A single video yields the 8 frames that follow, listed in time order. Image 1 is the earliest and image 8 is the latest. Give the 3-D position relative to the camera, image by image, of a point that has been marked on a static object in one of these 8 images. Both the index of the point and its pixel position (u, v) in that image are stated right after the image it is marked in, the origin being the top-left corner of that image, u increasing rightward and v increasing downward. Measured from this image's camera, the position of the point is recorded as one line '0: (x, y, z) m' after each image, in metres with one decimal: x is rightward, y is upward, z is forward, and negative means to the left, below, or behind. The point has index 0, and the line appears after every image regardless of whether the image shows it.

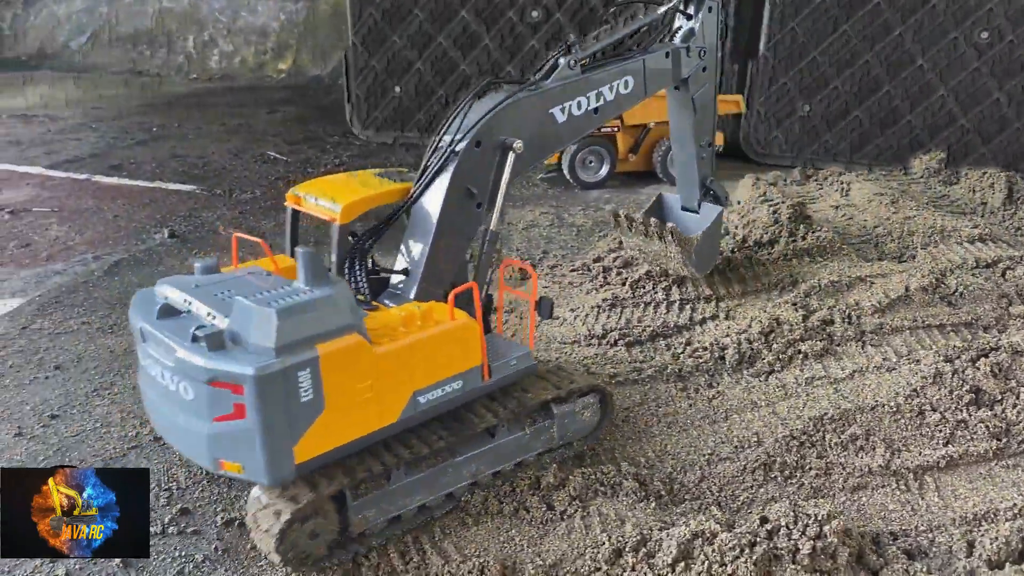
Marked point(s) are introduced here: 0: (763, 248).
0: (+1.3, +0.2, +5.0) m
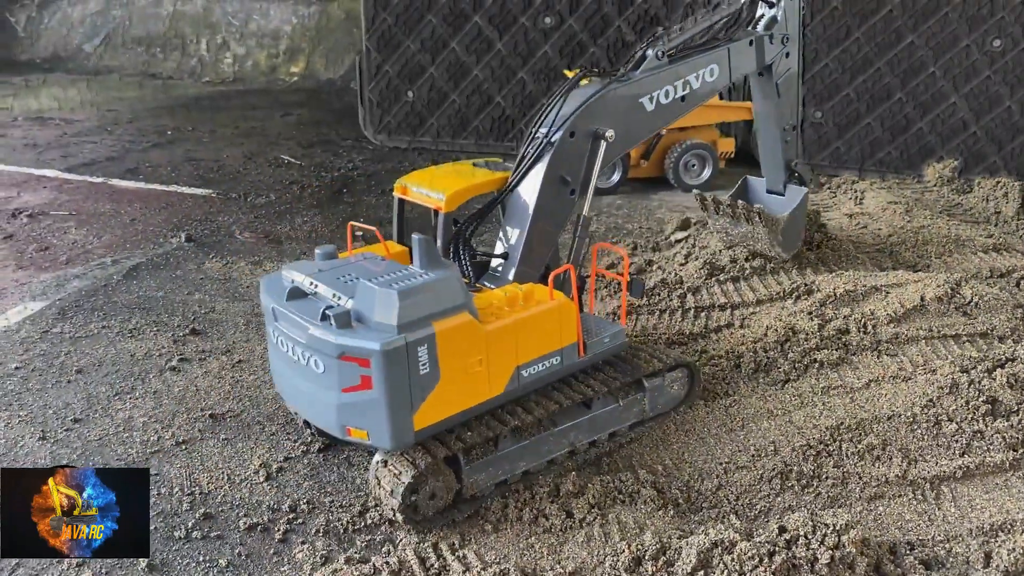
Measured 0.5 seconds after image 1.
0: (+1.4, +0.2, +5.0) m
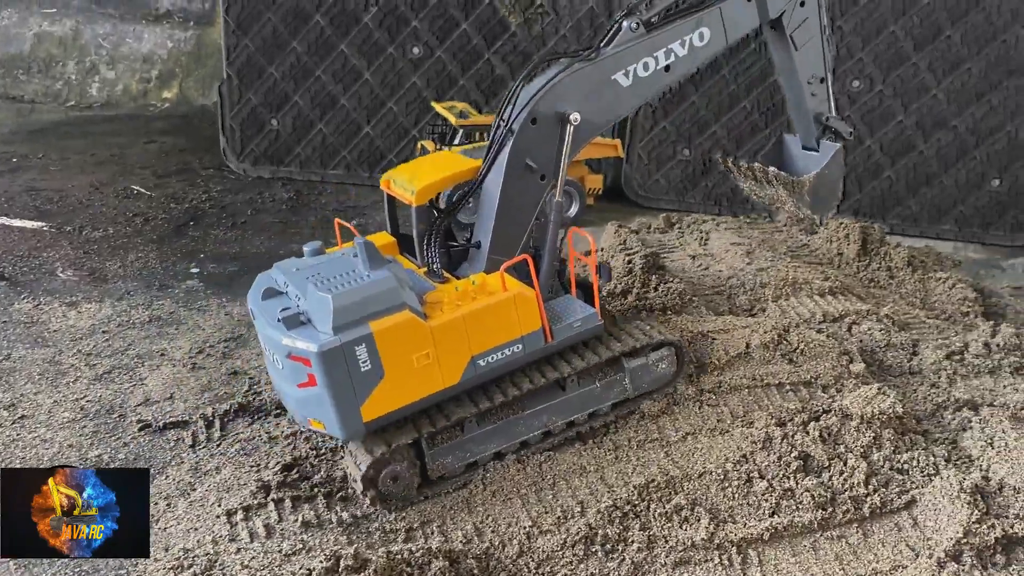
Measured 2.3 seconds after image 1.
0: (+0.5, -0.1, +4.8) m
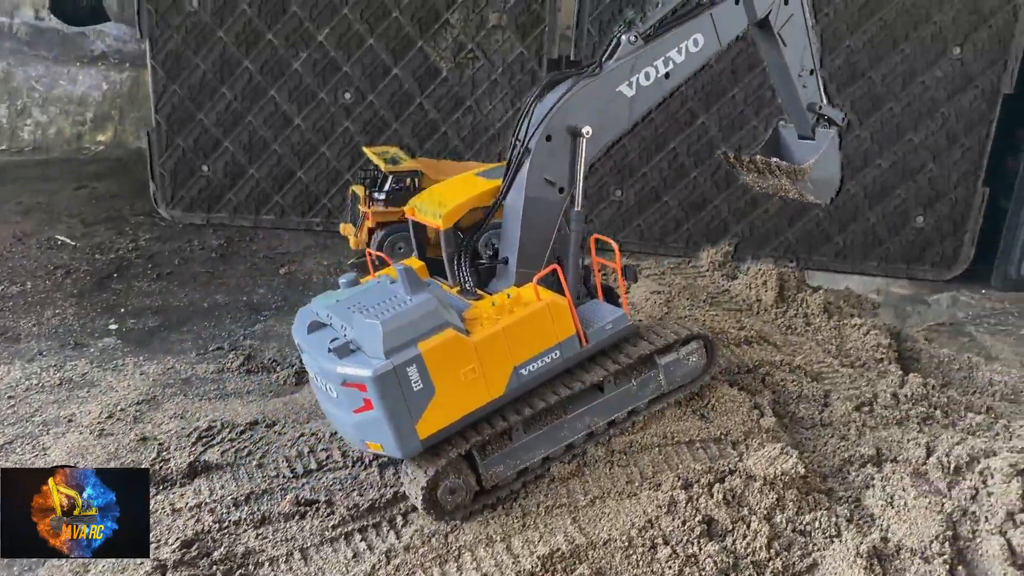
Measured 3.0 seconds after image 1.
0: (+0.1, -0.3, +4.8) m
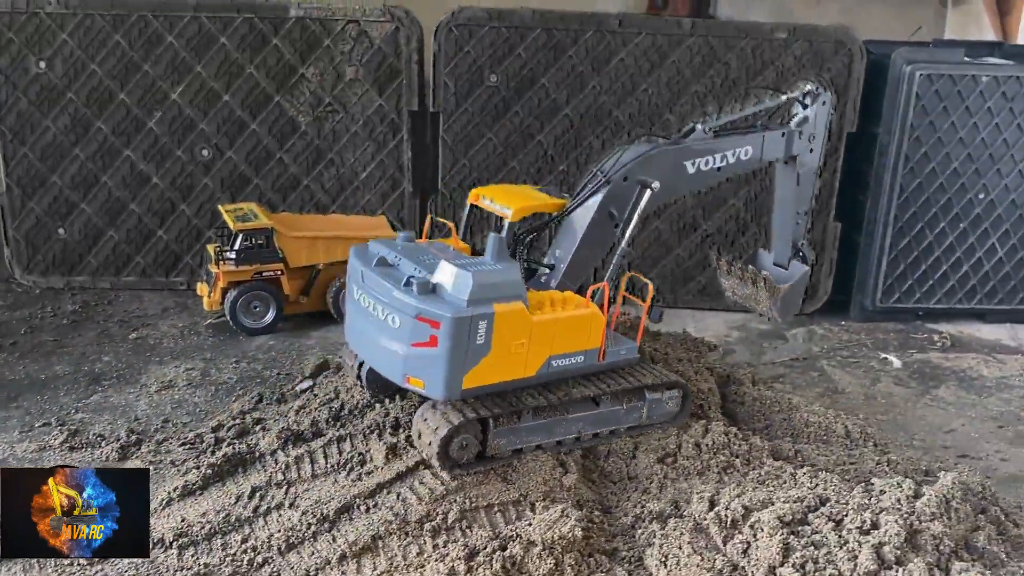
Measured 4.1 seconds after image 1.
0: (-0.8, -0.7, +4.8) m
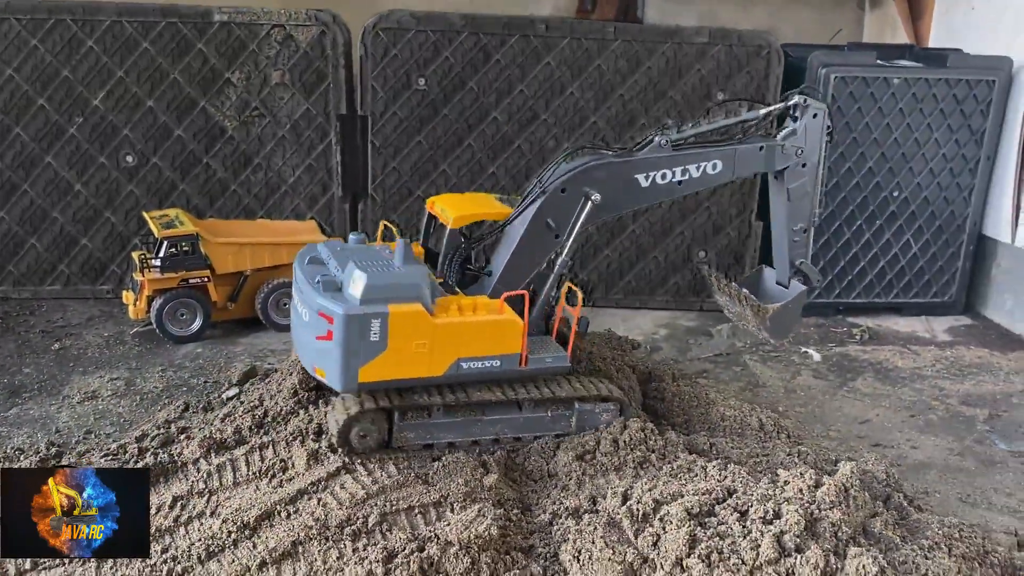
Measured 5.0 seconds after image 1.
0: (-1.2, -0.7, +4.8) m
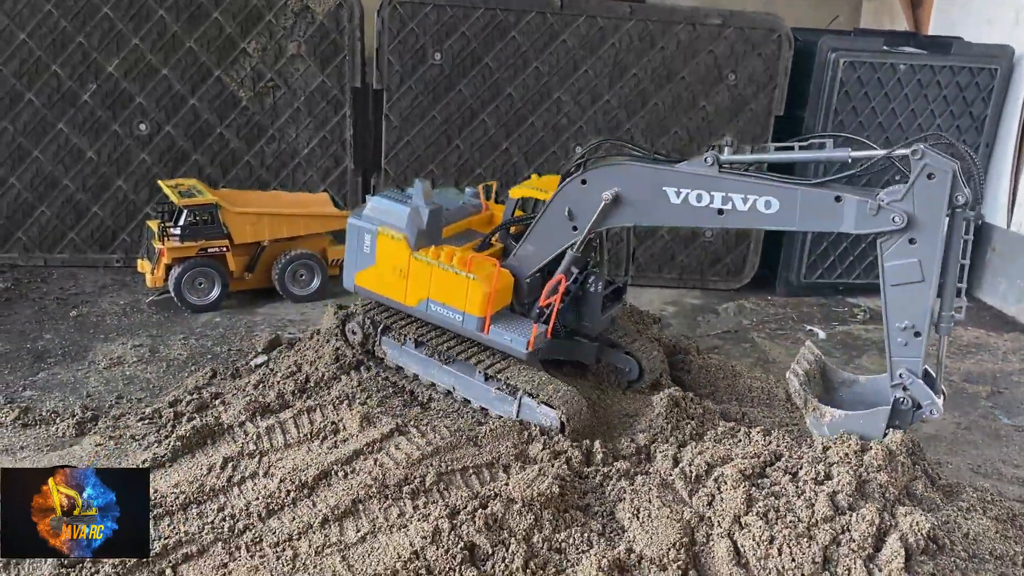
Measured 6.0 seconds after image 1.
0: (-1.0, -0.5, +4.8) m
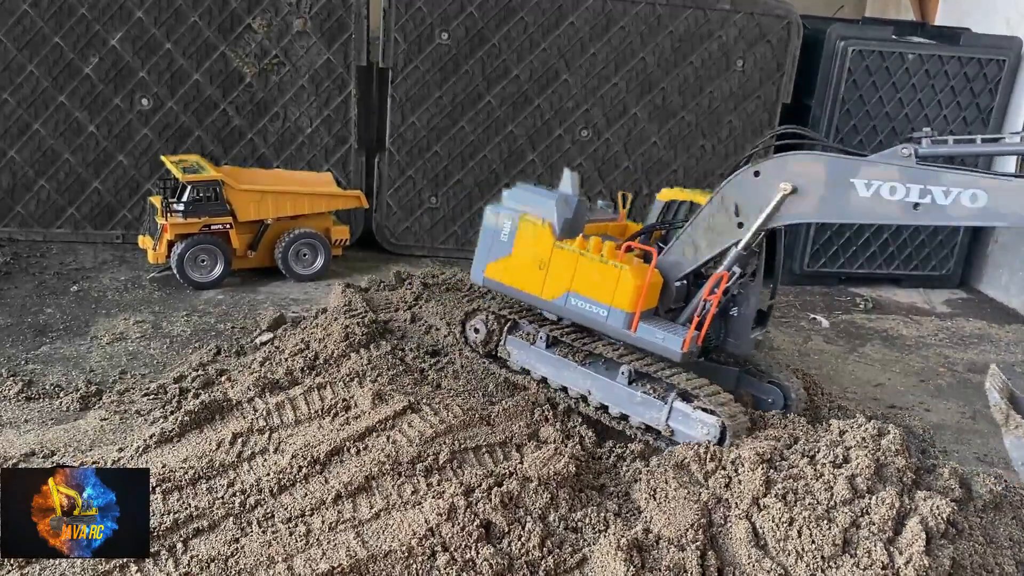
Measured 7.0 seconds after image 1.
0: (-1.0, -0.4, +4.8) m
